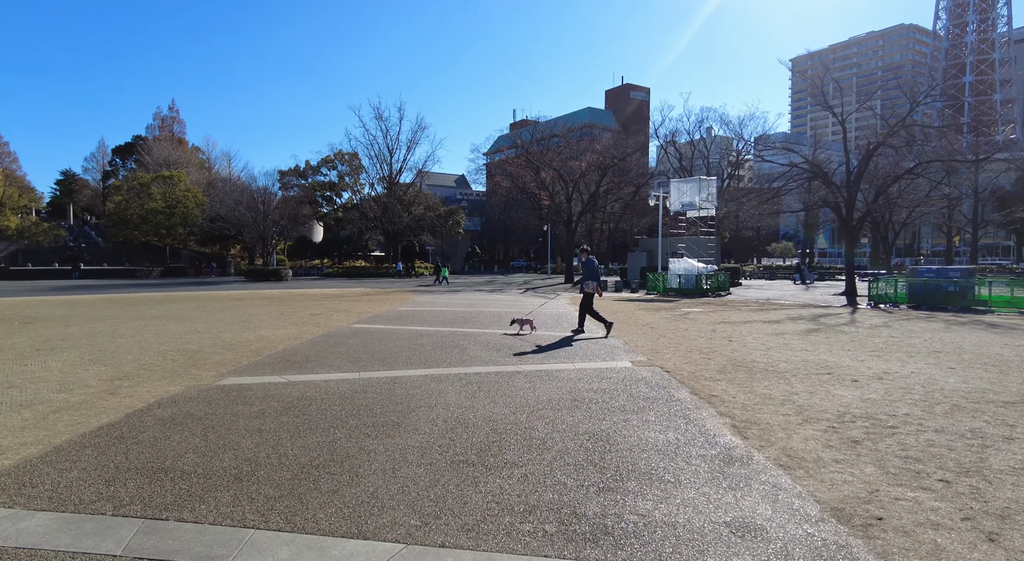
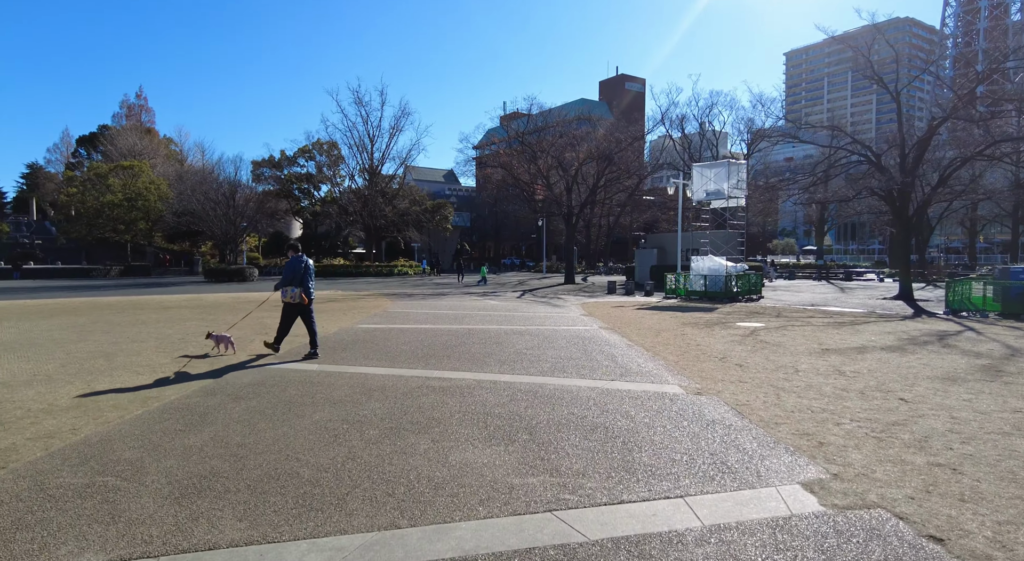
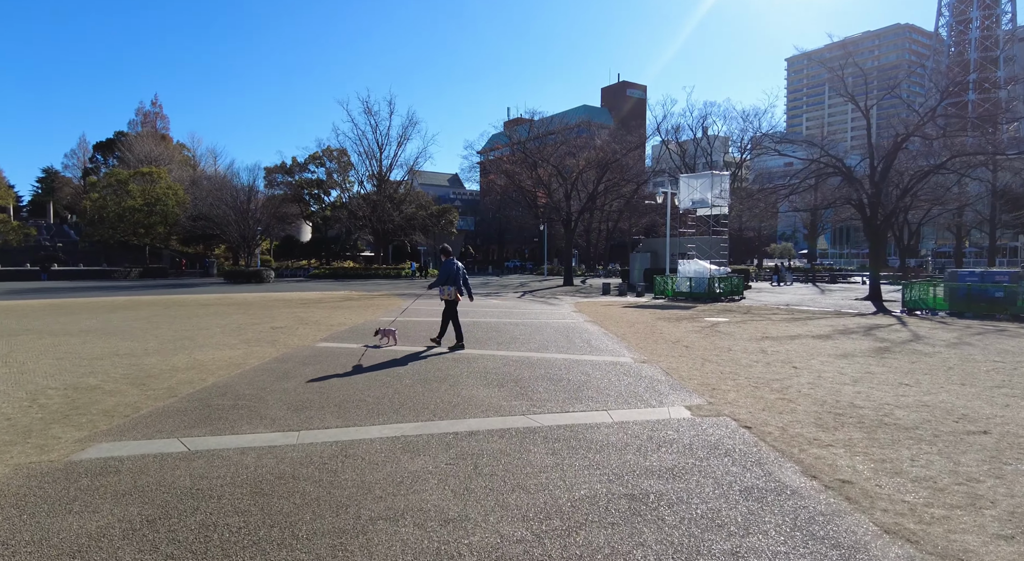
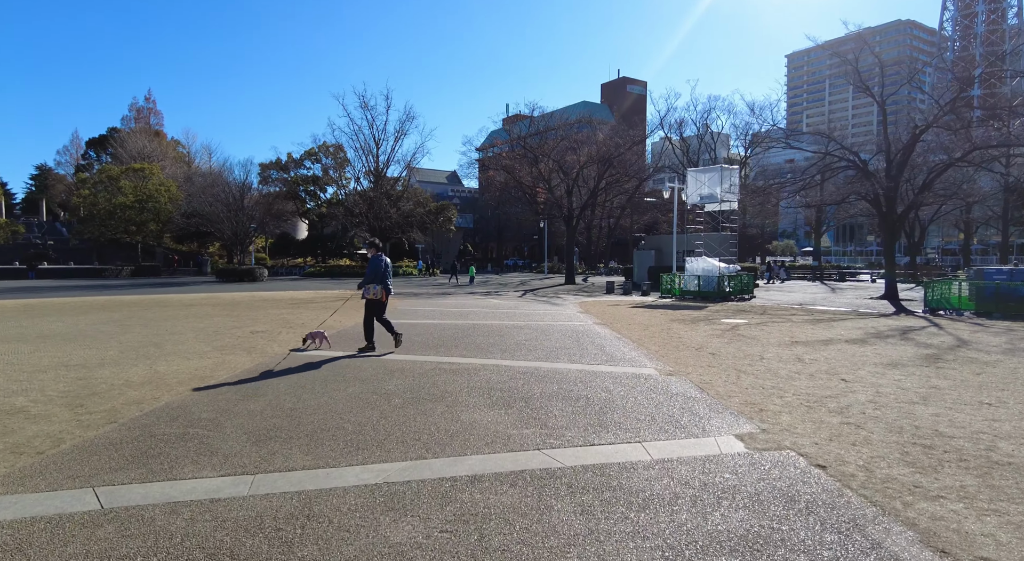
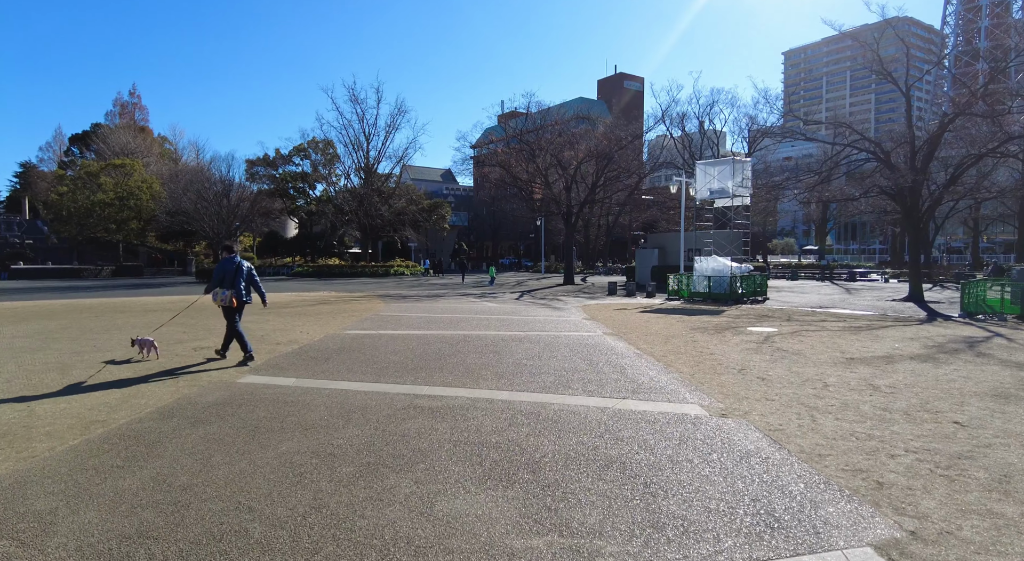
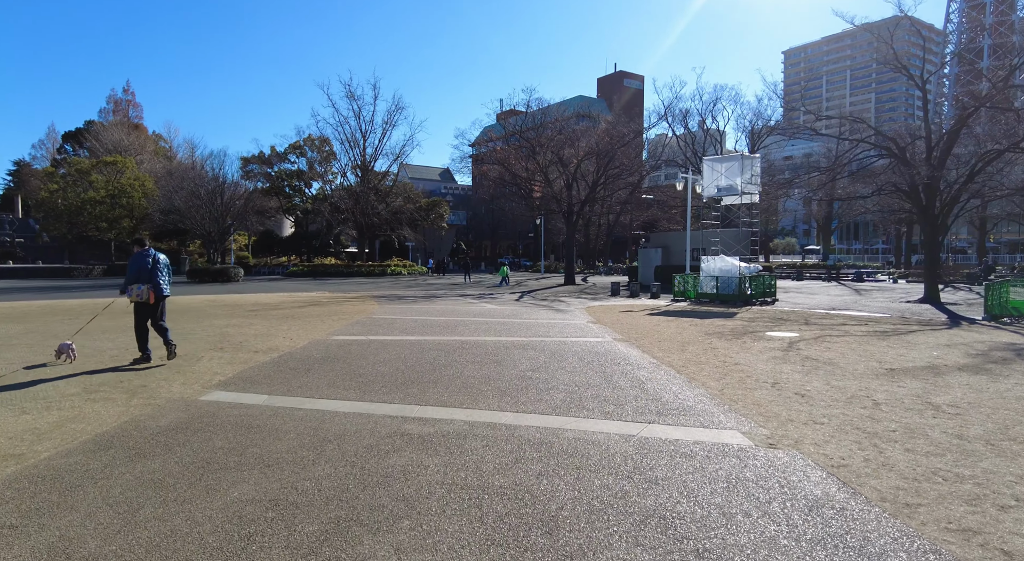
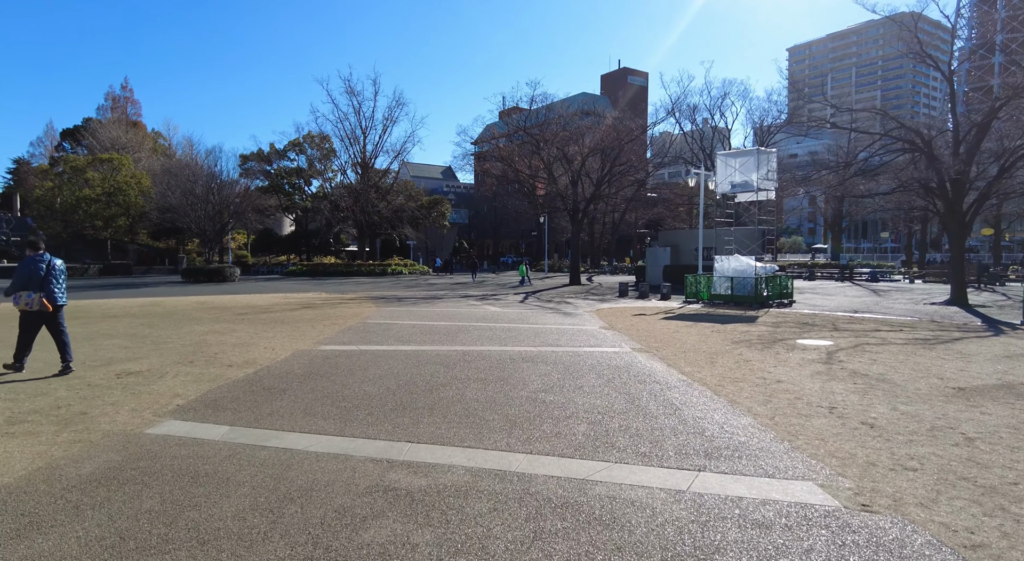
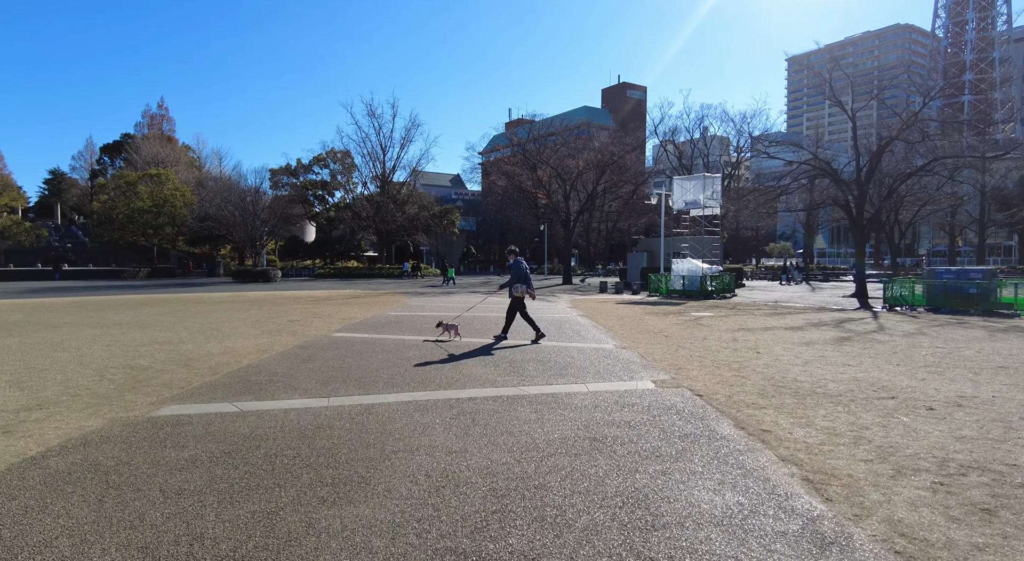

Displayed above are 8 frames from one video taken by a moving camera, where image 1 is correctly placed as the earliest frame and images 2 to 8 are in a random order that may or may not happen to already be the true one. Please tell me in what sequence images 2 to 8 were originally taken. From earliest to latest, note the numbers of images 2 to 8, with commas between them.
8, 3, 4, 2, 5, 6, 7
